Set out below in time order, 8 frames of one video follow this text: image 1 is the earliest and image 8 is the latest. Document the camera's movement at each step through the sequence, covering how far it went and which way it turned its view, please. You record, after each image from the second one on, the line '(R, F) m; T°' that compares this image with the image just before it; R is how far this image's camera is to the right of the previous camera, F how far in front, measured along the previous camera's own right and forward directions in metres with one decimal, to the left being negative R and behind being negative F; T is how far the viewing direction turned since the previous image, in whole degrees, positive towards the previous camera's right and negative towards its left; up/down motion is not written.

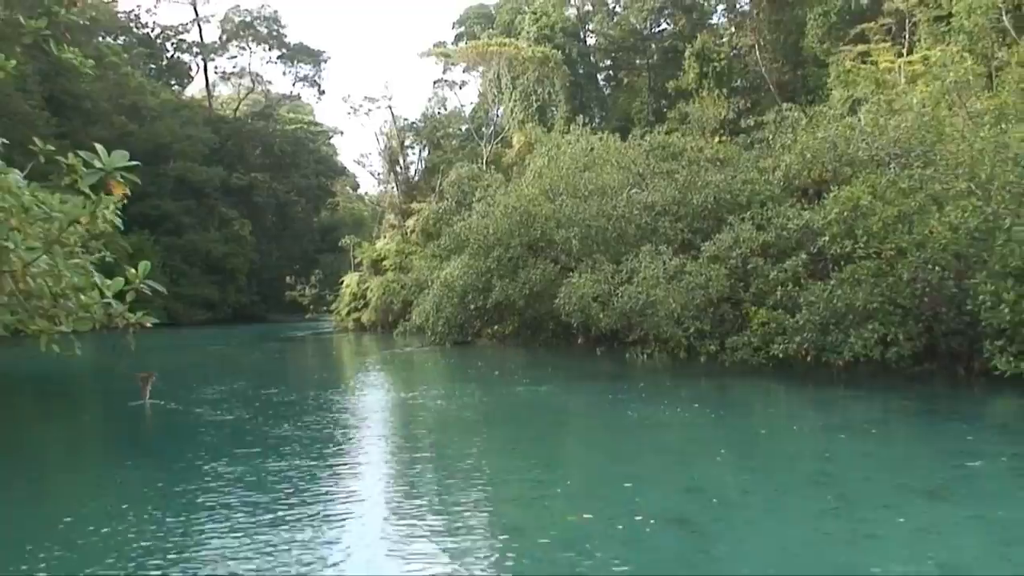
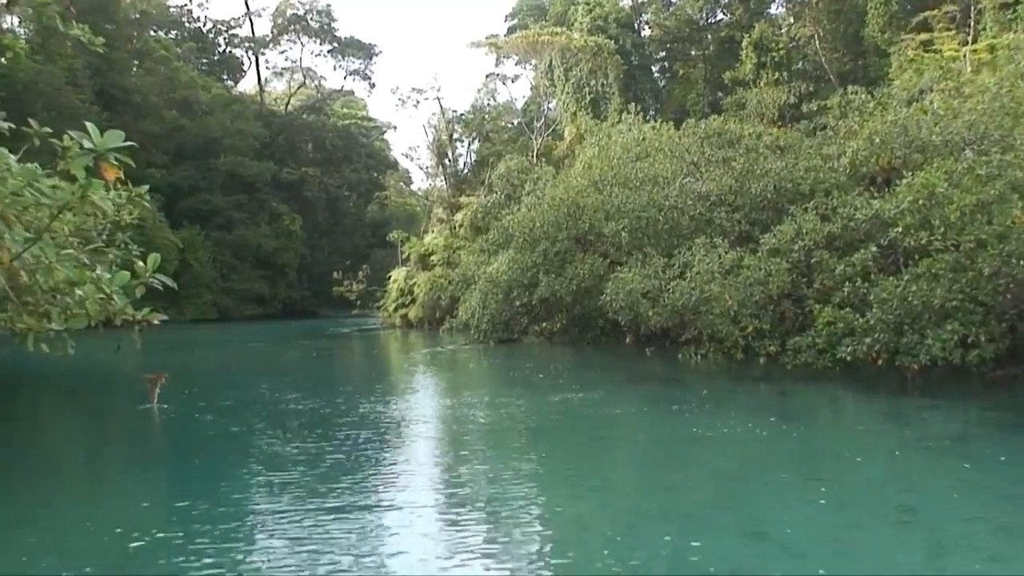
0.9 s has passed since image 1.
(+0.1, +0.7) m; -3°
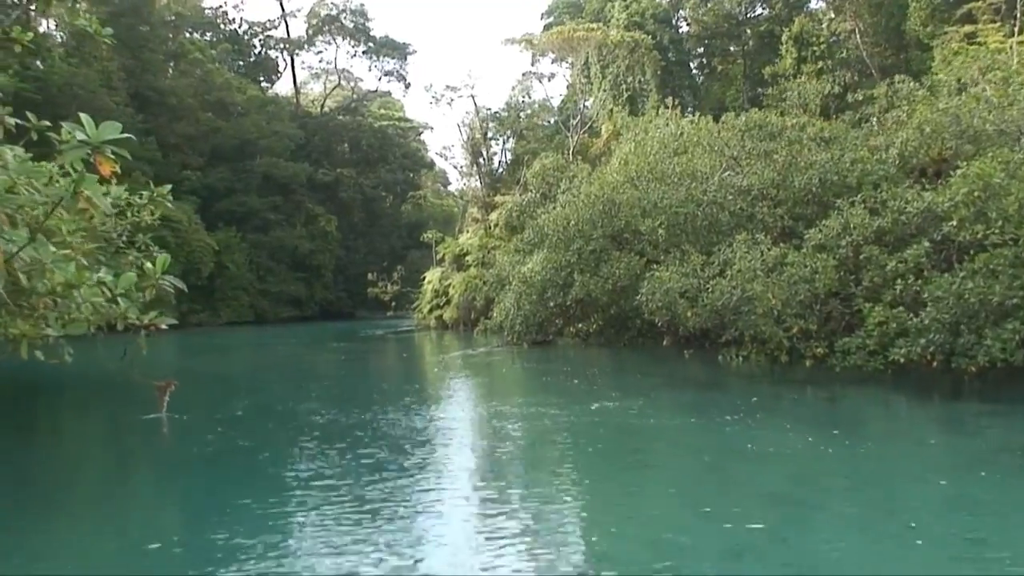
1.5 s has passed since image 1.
(+0.1, +0.4) m; -2°
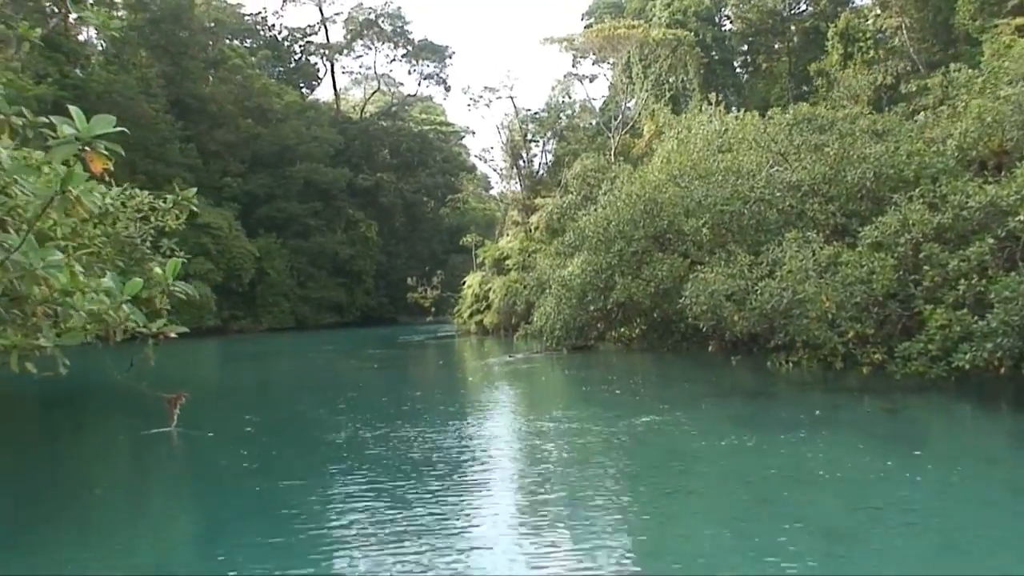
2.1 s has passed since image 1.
(+0.1, +0.5) m; -2°
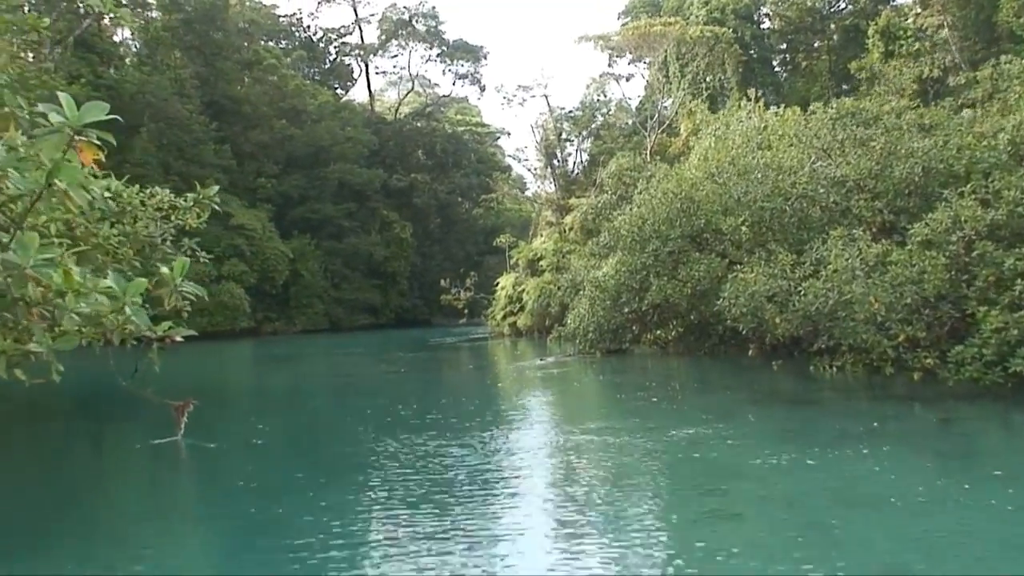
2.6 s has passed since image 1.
(0.0, +0.4) m; -2°
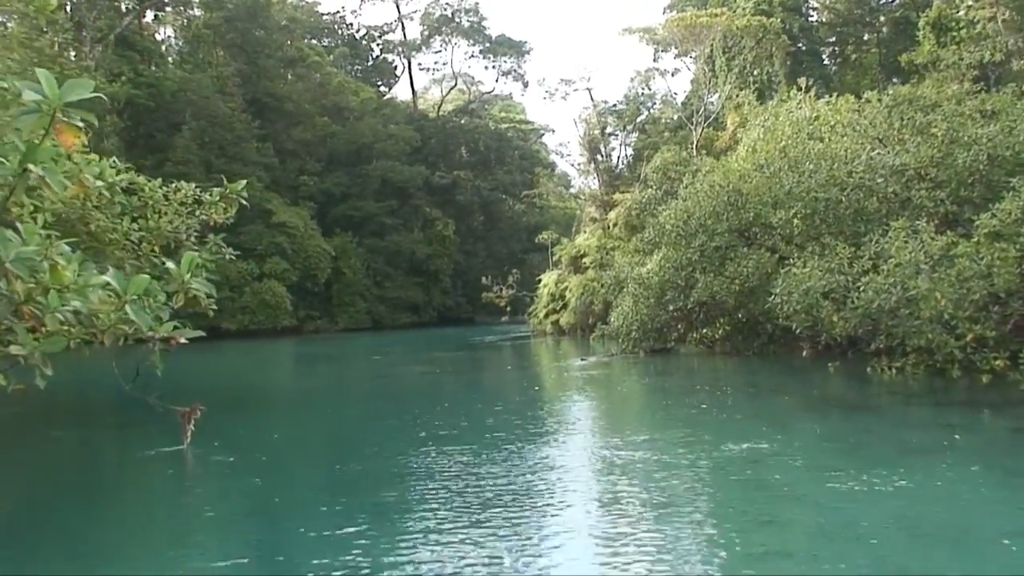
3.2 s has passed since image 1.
(+0.1, +0.5) m; -2°
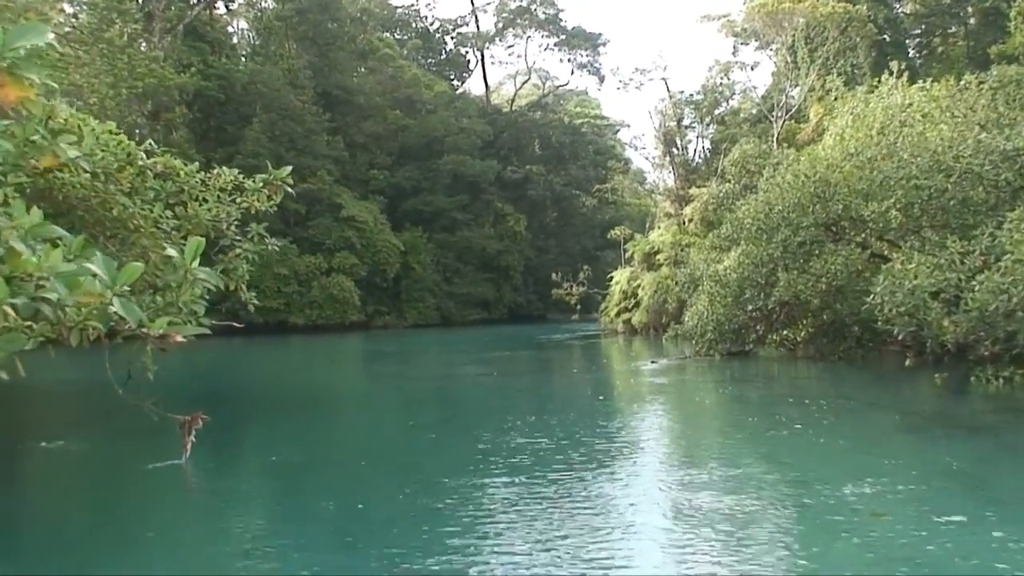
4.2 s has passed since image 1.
(+0.1, +0.9) m; -3°
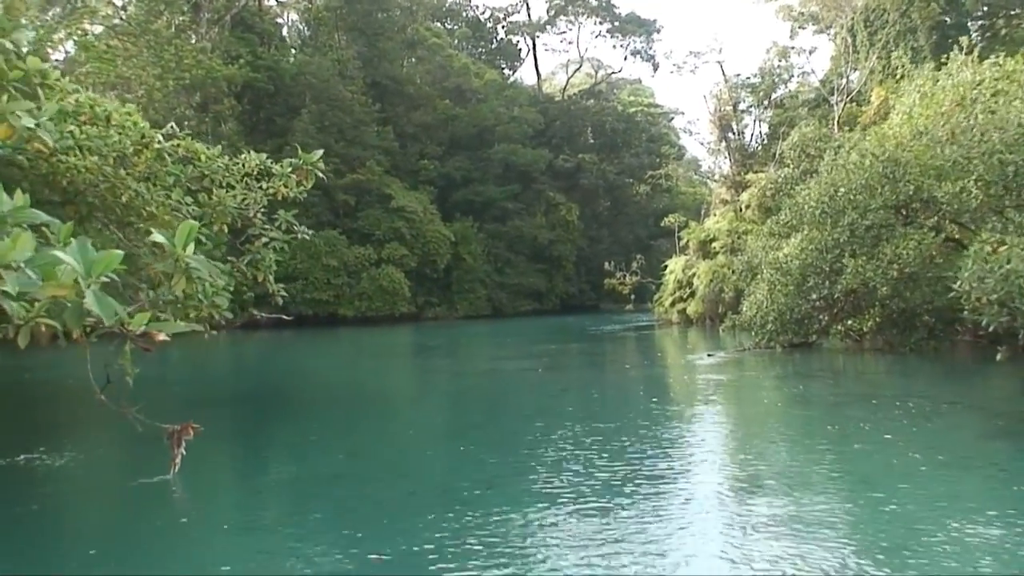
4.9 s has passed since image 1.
(+0.1, +0.6) m; -3°
